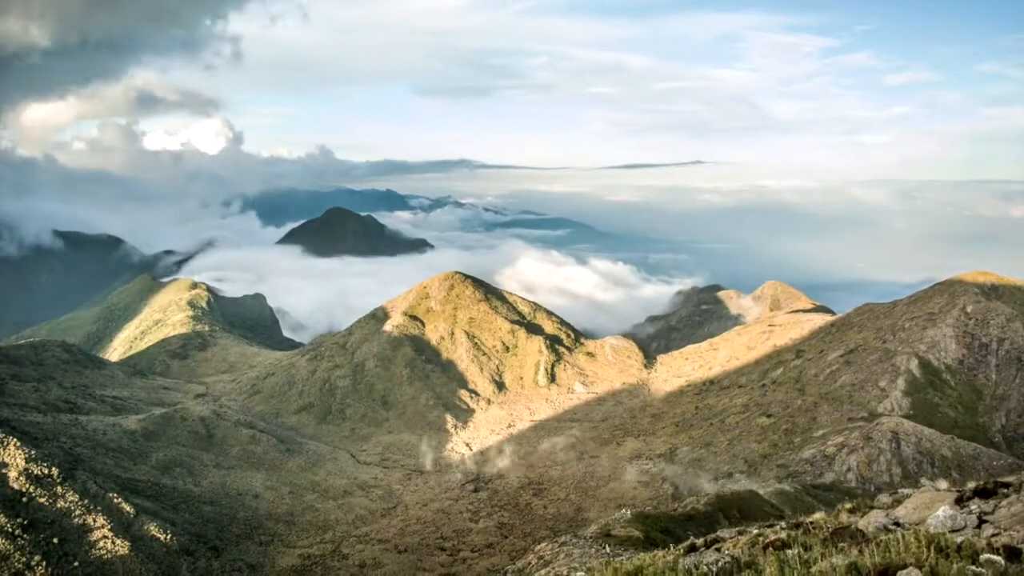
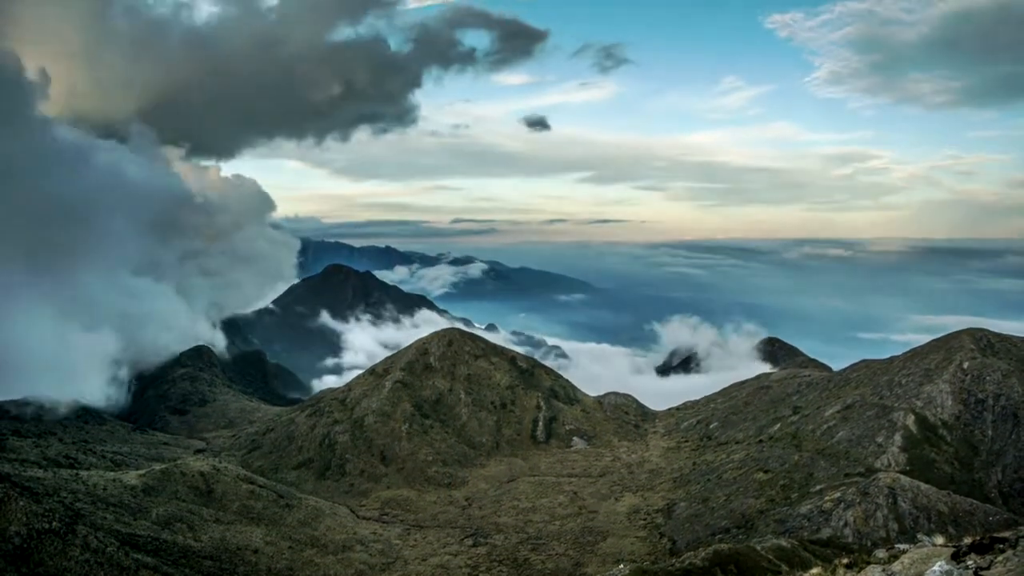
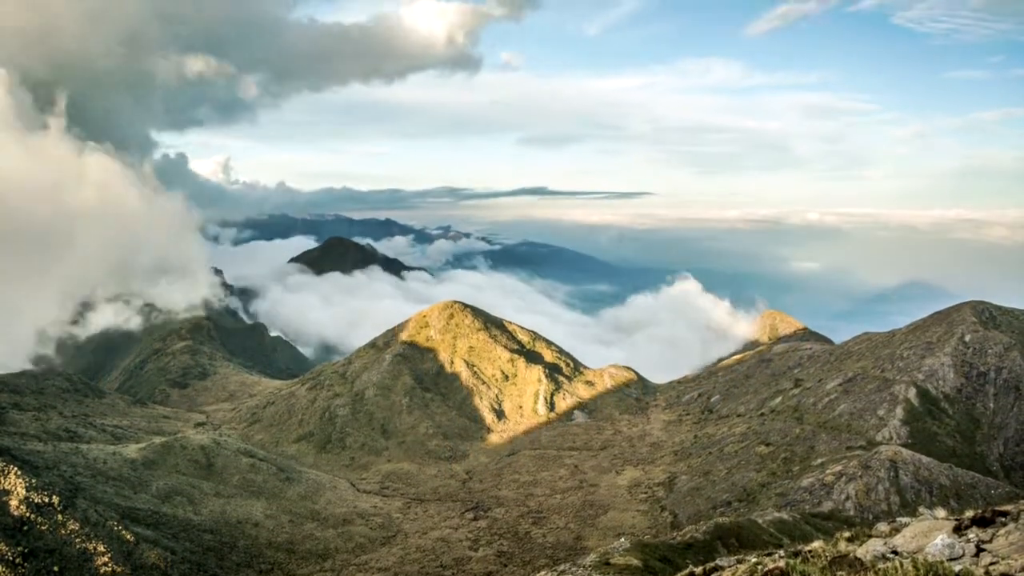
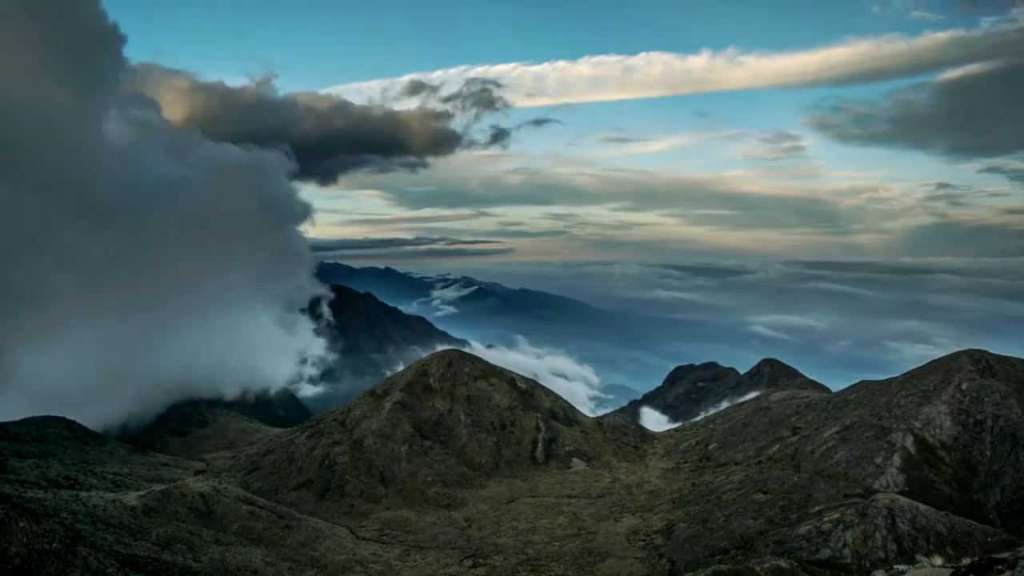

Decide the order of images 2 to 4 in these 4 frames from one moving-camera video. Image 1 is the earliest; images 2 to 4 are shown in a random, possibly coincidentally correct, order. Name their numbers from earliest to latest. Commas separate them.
3, 2, 4
